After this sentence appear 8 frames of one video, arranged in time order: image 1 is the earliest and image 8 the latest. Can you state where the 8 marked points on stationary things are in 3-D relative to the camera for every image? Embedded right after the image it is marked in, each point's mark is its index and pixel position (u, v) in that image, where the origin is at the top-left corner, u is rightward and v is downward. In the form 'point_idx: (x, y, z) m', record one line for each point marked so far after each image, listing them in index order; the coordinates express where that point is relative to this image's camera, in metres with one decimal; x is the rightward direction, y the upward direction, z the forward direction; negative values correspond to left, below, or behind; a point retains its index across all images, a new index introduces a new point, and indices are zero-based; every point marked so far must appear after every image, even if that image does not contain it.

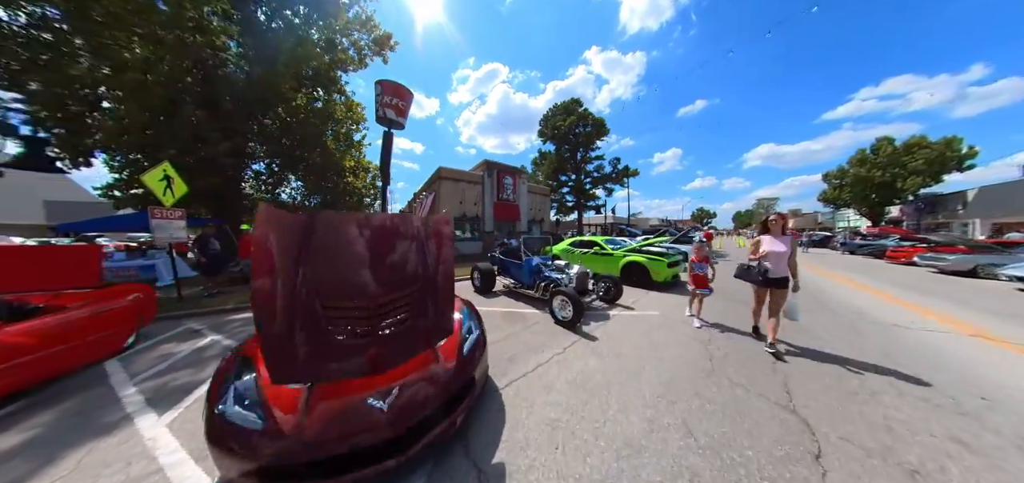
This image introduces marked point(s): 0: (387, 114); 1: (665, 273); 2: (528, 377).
0: (-2.9, +2.9, +6.2) m
1: (+3.6, -0.8, +6.6) m
2: (+0.2, -1.6, +3.3) m
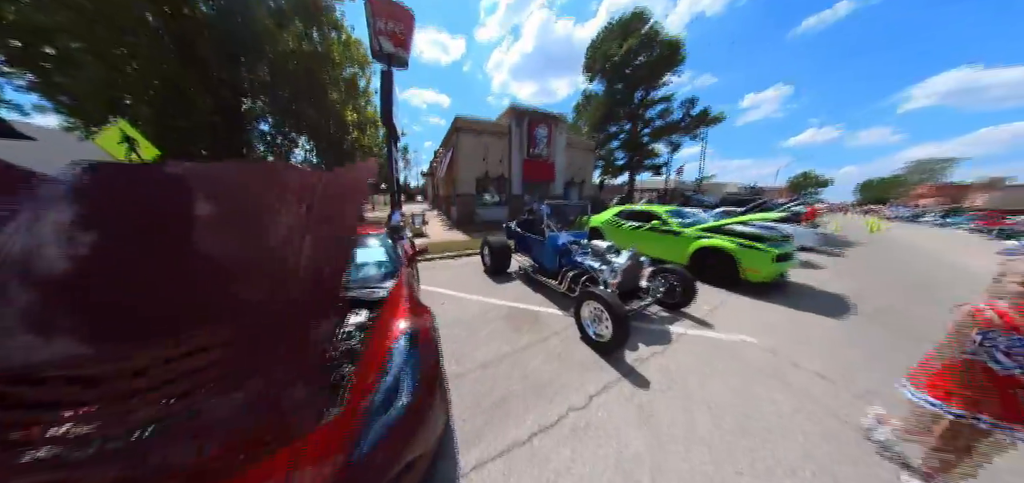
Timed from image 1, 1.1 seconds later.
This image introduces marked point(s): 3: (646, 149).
0: (-2.3, +3.5, +4.8) m
1: (+4.1, -0.5, +4.5) m
2: (0.0, -1.5, +2.0) m
3: (+8.9, +6.5, +18.8) m
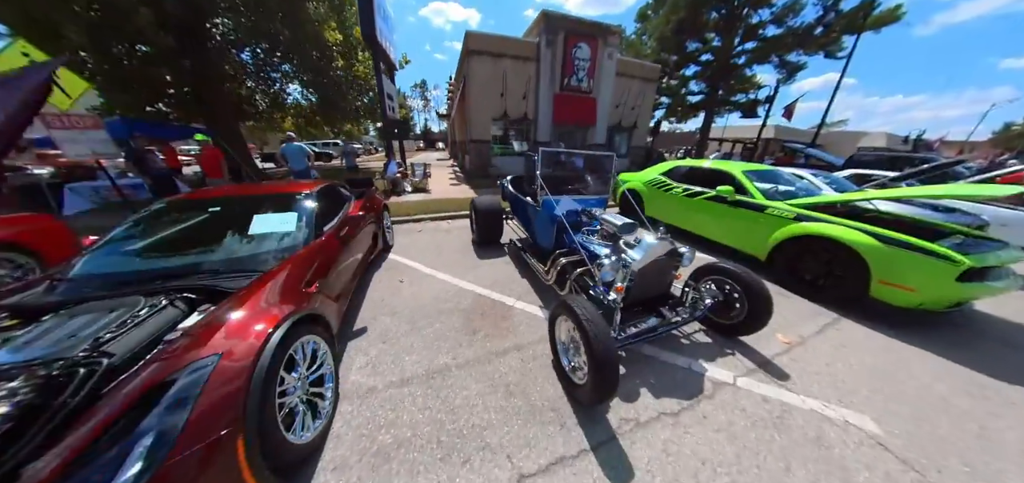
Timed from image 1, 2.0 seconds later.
0: (-2.1, +4.1, +3.5) m
1: (+3.8, -0.4, +2.6) m
2: (-0.7, -1.4, +1.2) m
3: (+12.0, +8.3, +14.2) m
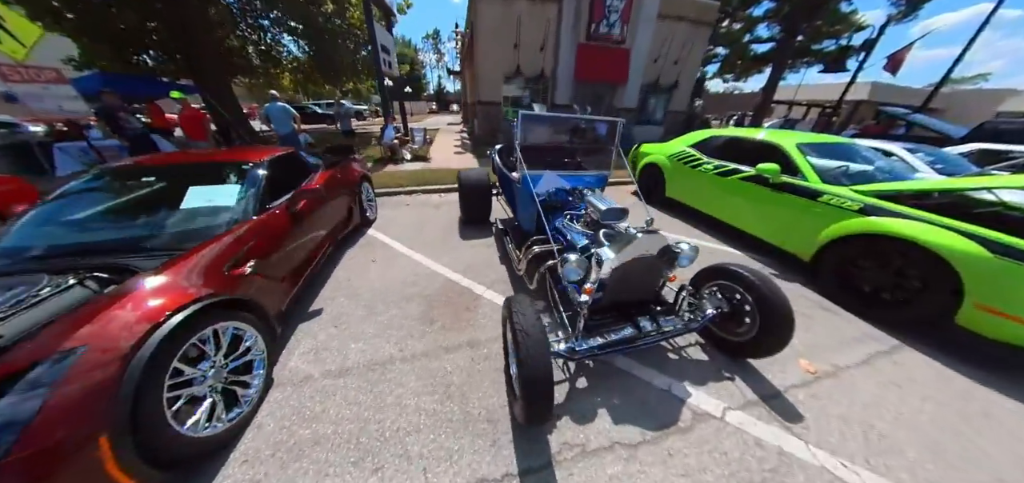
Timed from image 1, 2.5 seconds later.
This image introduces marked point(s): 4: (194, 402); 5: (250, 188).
0: (-2.1, +4.4, +3.0) m
1: (+3.4, -0.5, +1.9) m
2: (-1.2, -1.4, +1.2) m
3: (+13.4, +9.0, +11.3) m
4: (-1.6, -0.8, +1.4) m
5: (-2.0, +0.4, +2.2) m
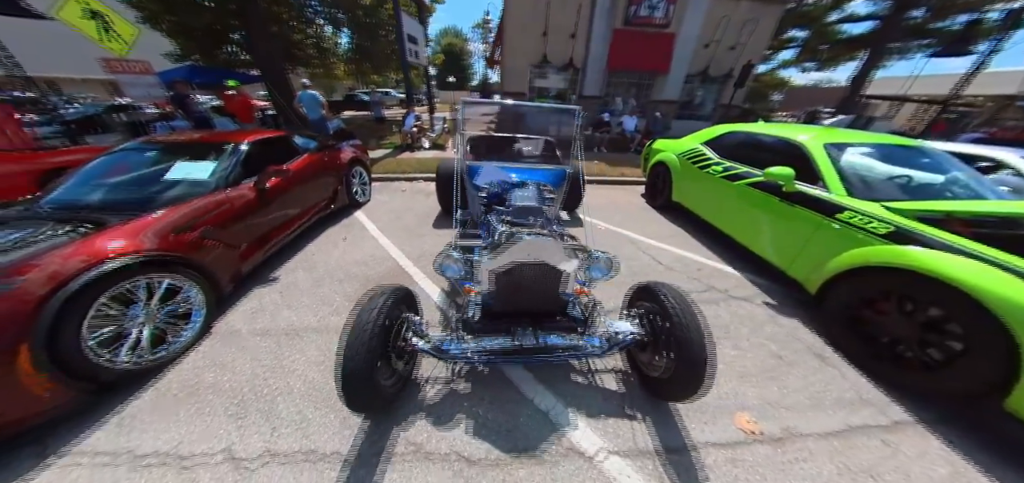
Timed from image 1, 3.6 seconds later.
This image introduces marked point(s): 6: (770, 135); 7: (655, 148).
0: (-2.1, +4.7, +3.2) m
1: (+2.6, -0.8, +1.2) m
2: (-2.2, -1.2, +1.4) m
3: (+15.1, +7.7, +8.3) m
4: (-2.5, -0.6, +1.7) m
5: (-2.6, +0.7, +2.5) m
6: (+2.8, +1.2, +3.0) m
7: (+2.2, +1.5, +4.3) m
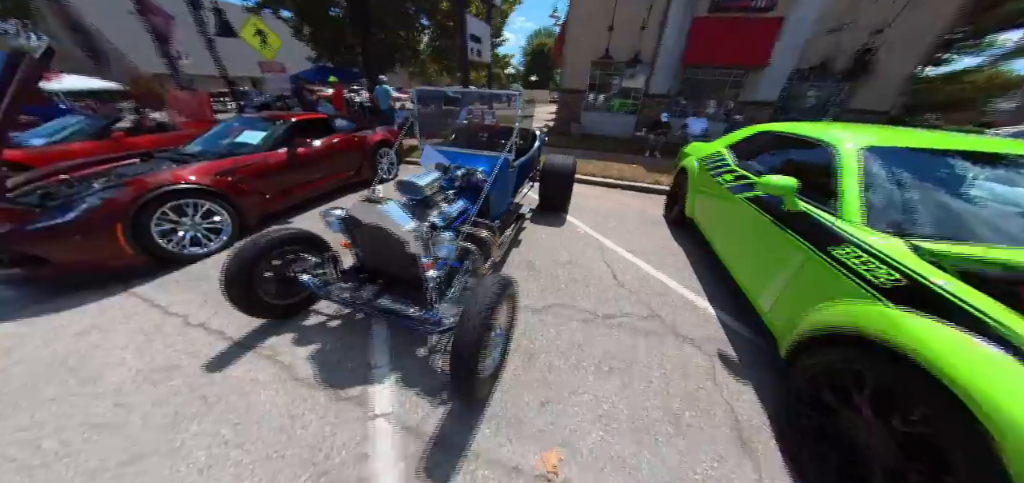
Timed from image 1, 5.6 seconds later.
0: (-1.5, +5.2, +3.8) m
1: (+1.2, -1.0, +0.6) m
2: (-3.3, -0.5, +2.3) m
3: (+16.6, +4.7, +3.1) m
4: (-3.3, +0.1, +2.7) m
5: (-2.9, +1.4, +3.4) m
6: (+2.3, +0.8, +2.1) m
7: (+2.2, +1.2, +3.5) m
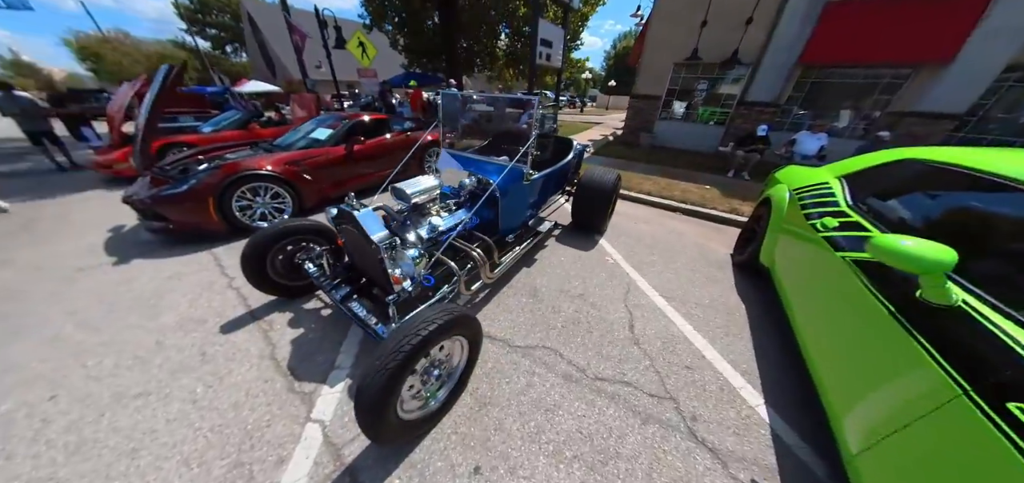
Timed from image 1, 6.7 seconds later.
0: (-0.3, +5.1, +3.9) m
1: (+0.5, -1.3, +0.1) m
2: (-3.2, -0.2, +2.9) m
3: (+16.8, +2.1, -1.5) m
4: (-3.1, +0.4, +3.2) m
5: (-2.4, +1.6, +3.9) m
6: (+2.3, +0.3, +1.3) m
7: (+2.6, +0.6, +2.6) m
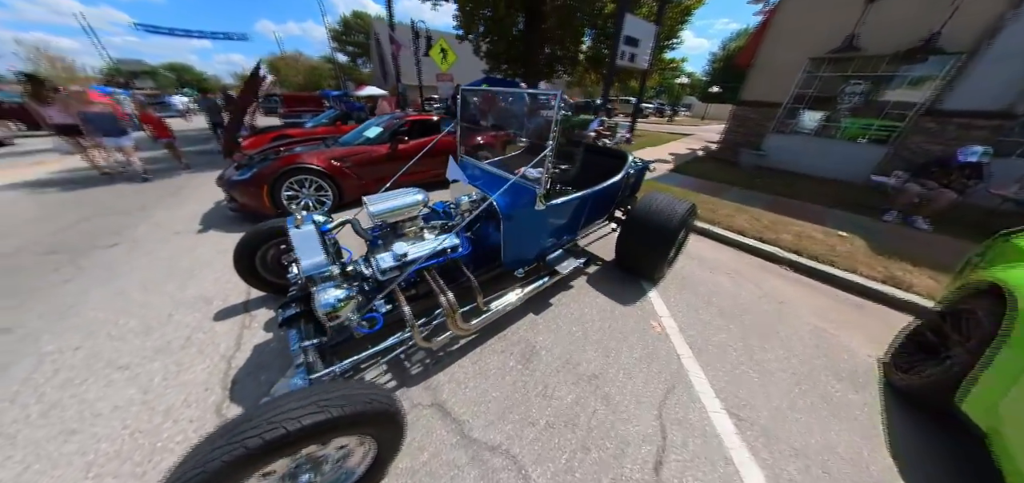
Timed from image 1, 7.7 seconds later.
0: (+0.9, +4.8, +3.4) m
1: (-0.3, -1.5, -0.6) m
2: (-3.0, 0.0, +3.1) m
3: (+15.4, -0.5, -6.2) m
4: (-2.7, +0.6, +3.4) m
5: (-1.6, +1.6, +3.9) m
6: (+1.9, -0.2, +0.2) m
7: (+2.6, 0.0, +1.4) m
